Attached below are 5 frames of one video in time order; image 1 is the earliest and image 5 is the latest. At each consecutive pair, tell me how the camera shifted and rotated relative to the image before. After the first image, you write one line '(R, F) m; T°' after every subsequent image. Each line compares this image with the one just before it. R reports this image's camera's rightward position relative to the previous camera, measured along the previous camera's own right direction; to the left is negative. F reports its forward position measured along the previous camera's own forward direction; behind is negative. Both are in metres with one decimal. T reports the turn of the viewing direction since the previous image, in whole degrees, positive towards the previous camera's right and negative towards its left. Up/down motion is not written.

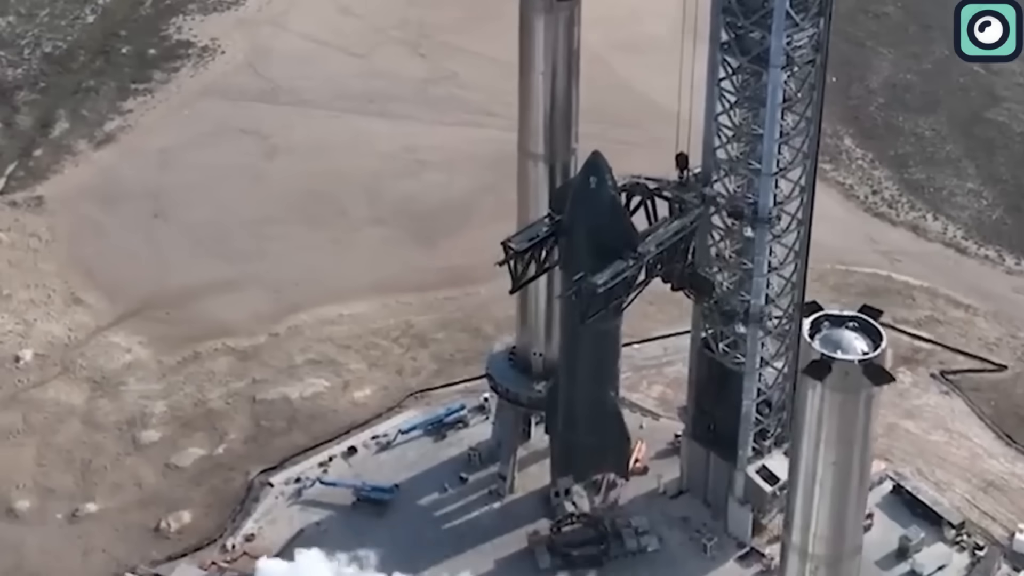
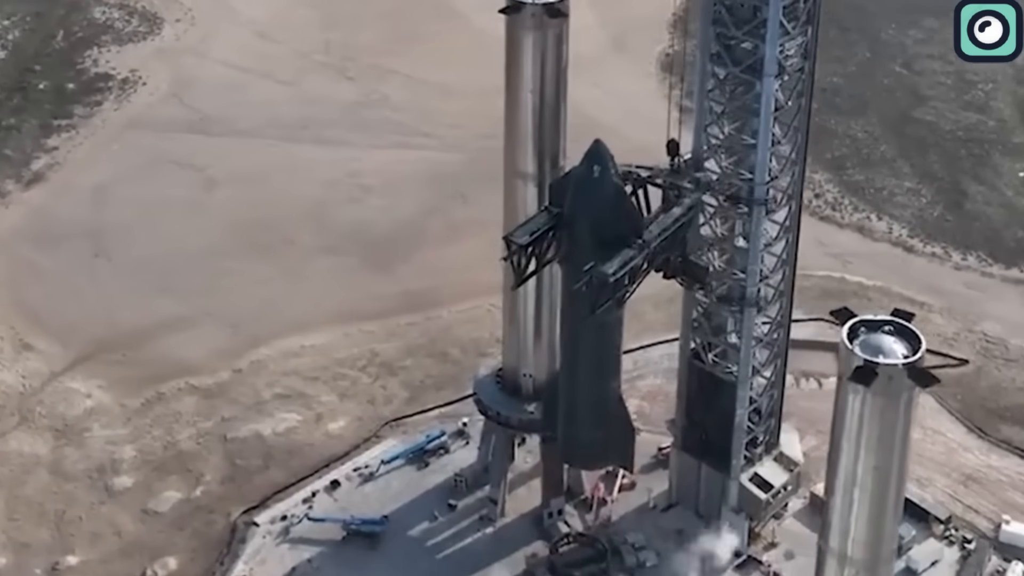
(-2.3, +0.5) m; +5°
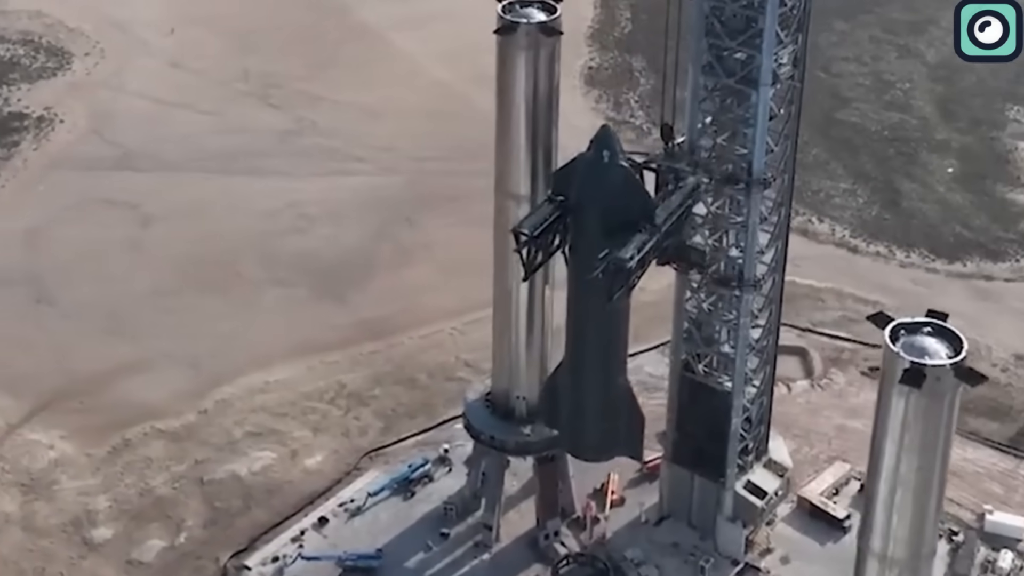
(-2.6, +0.5) m; +5°
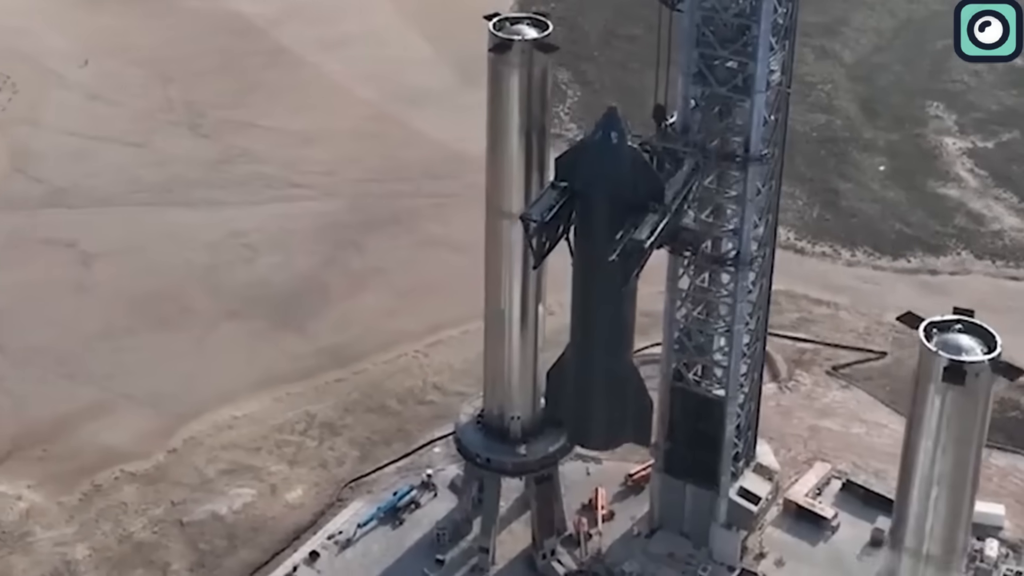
(-2.5, +0.4) m; +5°
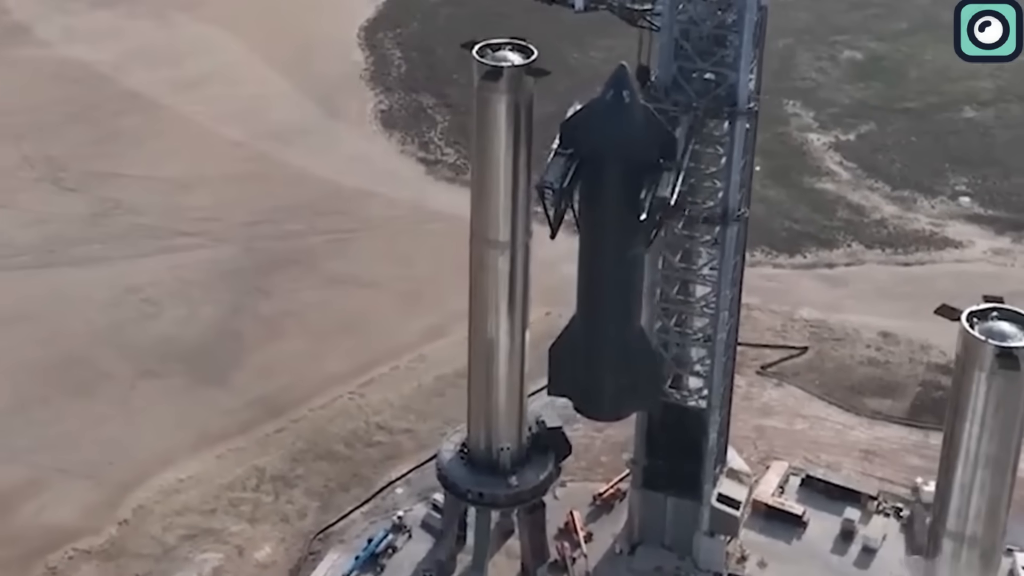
(-4.4, +0.6) m; +8°
